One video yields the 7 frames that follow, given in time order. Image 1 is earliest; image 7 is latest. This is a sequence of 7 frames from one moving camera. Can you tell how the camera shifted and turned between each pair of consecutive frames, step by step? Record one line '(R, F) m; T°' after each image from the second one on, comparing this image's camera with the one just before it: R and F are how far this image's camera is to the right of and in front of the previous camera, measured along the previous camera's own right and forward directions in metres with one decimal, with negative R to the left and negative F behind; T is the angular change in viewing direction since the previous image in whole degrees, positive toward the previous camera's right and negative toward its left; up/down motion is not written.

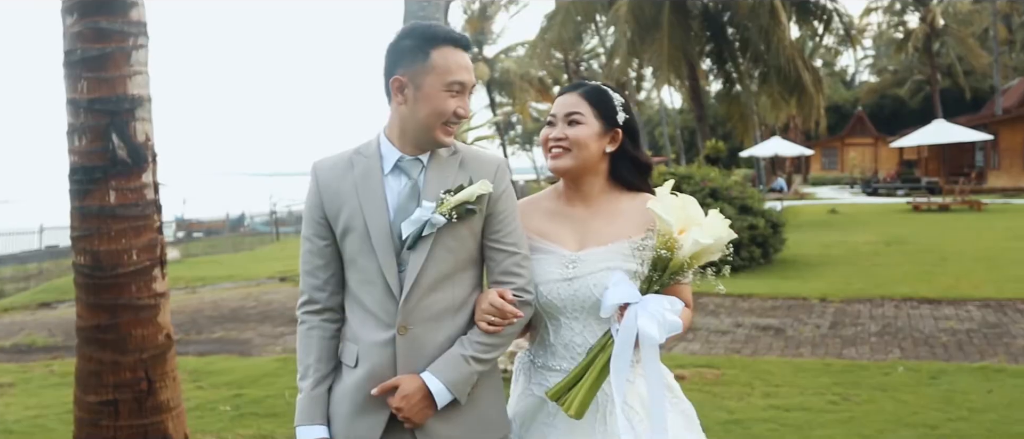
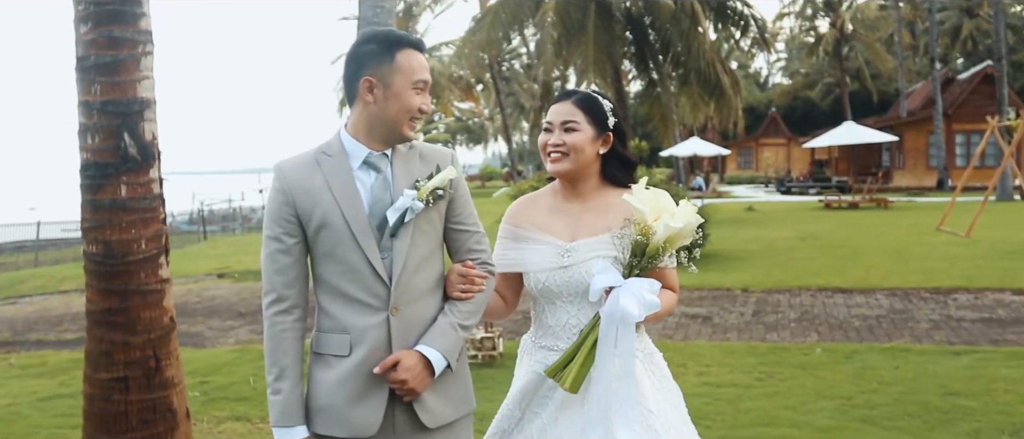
(-0.2, -0.4) m; +5°
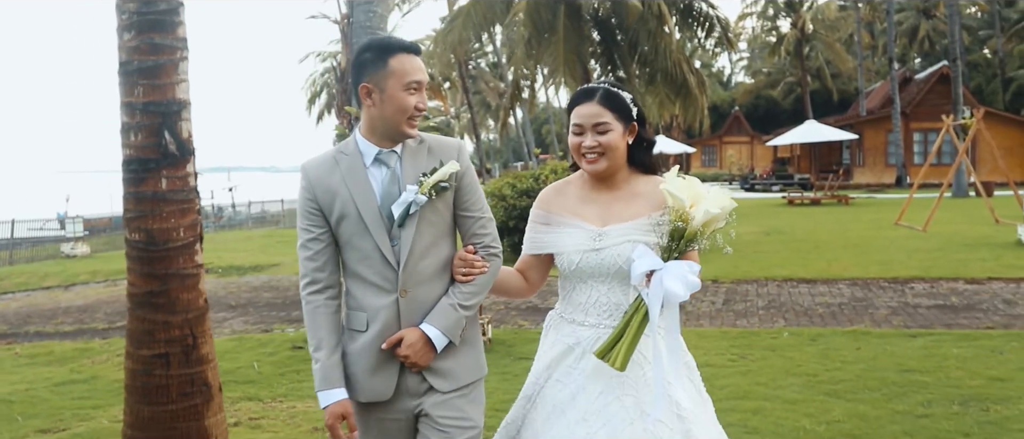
(-0.2, -0.4) m; +2°
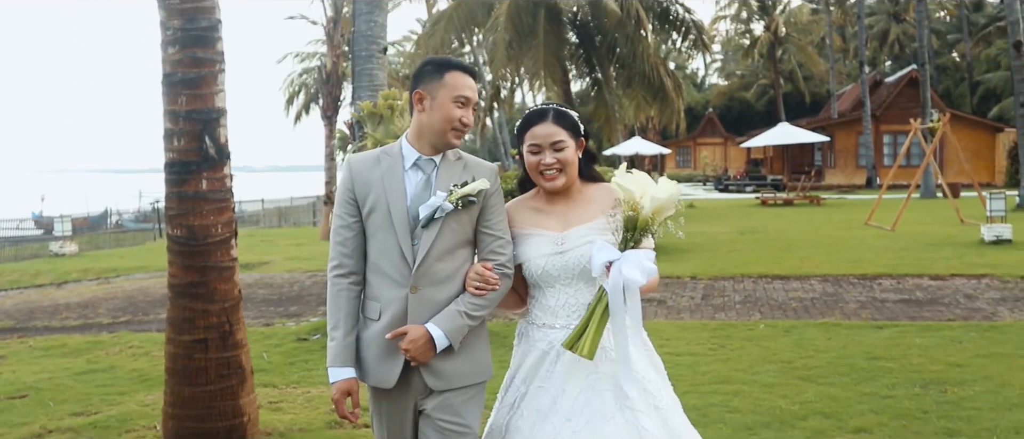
(-0.2, -0.5) m; +2°
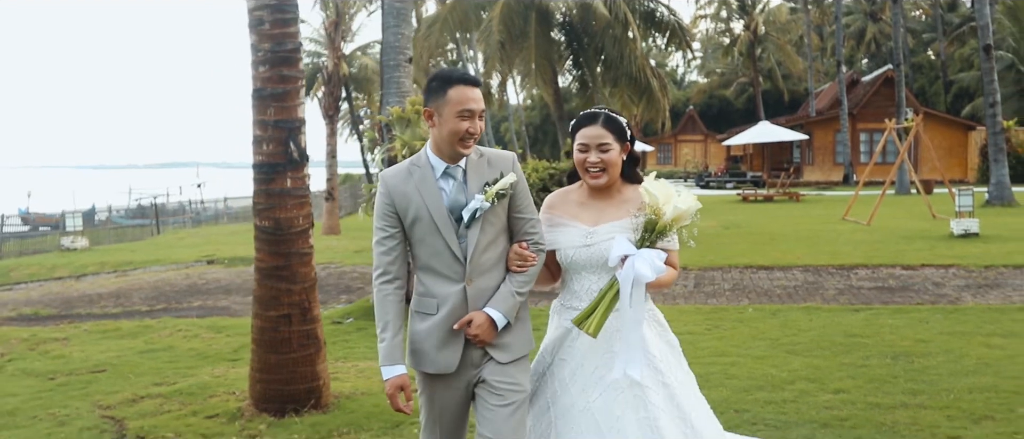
(-0.3, -0.9) m; +1°
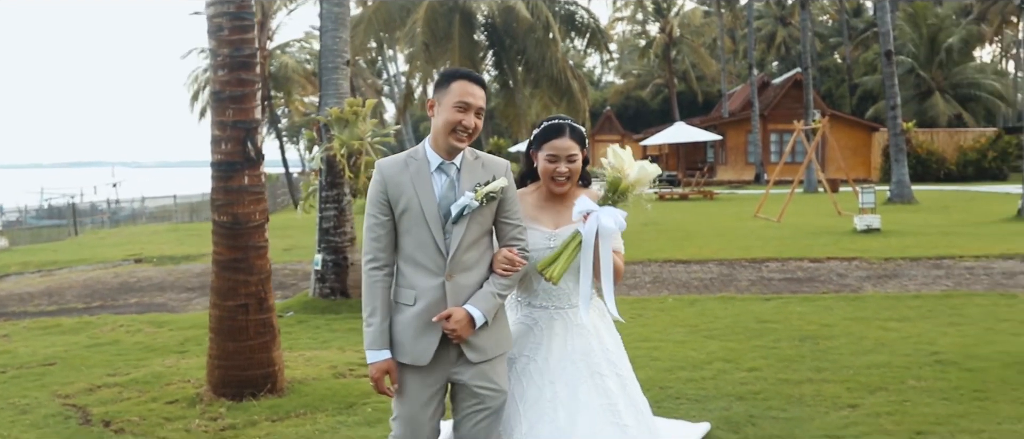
(-0.2, -0.5) m; +5°
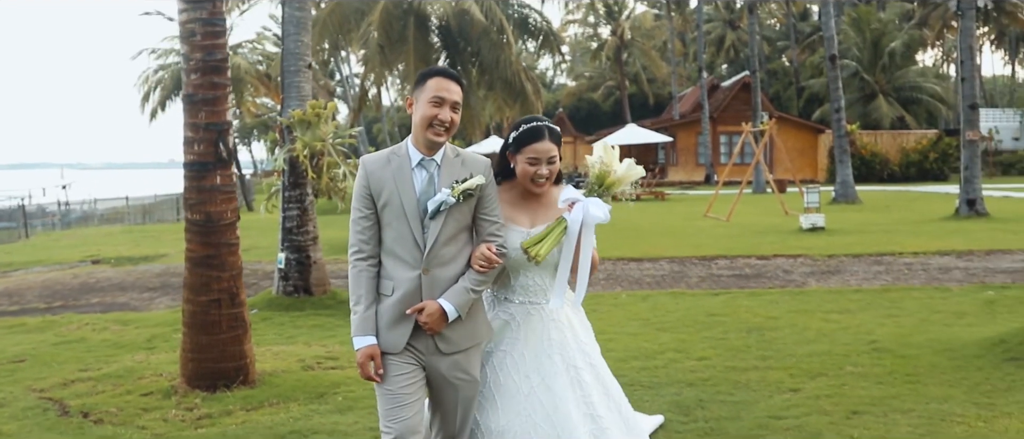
(-0.1, -0.3) m; +3°
